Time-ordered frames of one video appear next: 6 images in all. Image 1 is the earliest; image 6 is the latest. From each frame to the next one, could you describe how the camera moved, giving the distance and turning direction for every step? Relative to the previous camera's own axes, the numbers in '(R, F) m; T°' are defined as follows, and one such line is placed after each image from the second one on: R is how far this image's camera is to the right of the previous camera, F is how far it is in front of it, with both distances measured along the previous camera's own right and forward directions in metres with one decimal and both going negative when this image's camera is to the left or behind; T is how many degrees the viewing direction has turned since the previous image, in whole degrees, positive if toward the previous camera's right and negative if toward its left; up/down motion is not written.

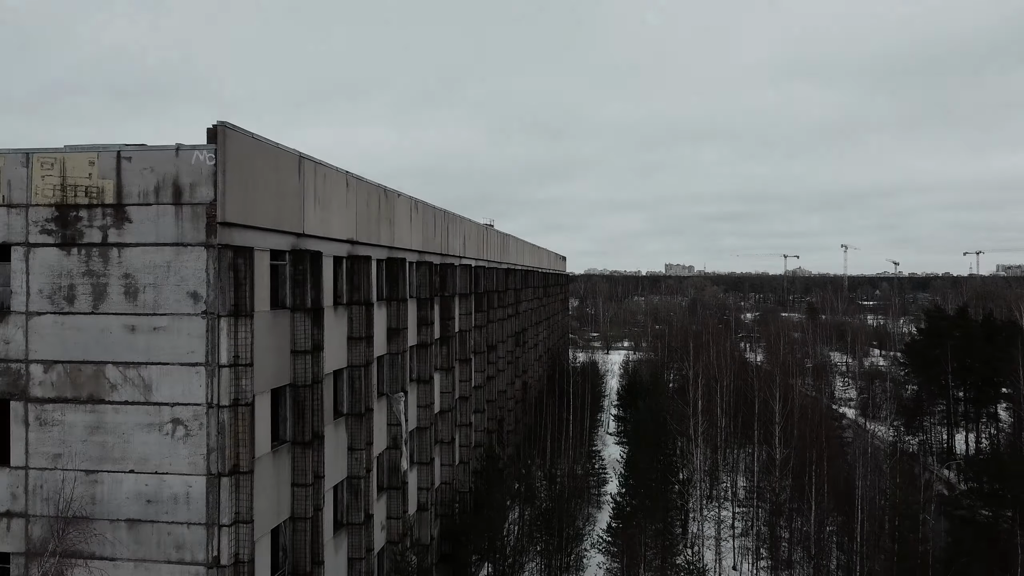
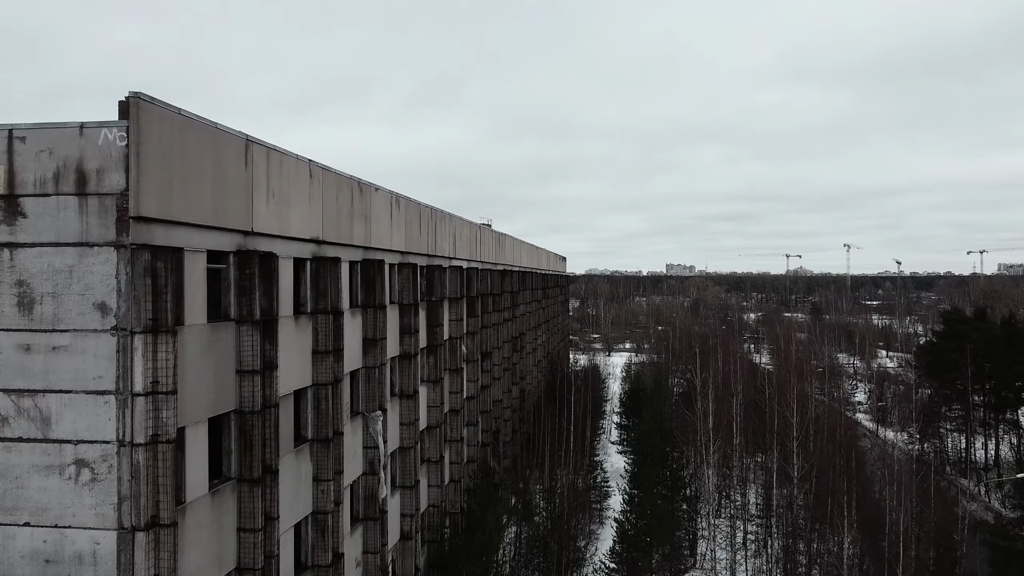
(+0.2, +1.8) m; 0°
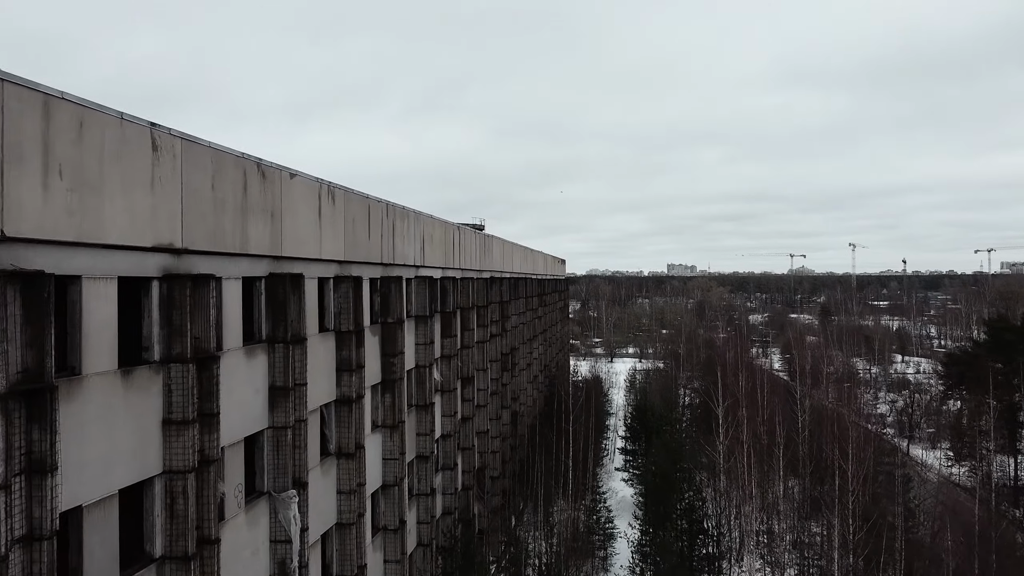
(+0.4, +4.1) m; 0°
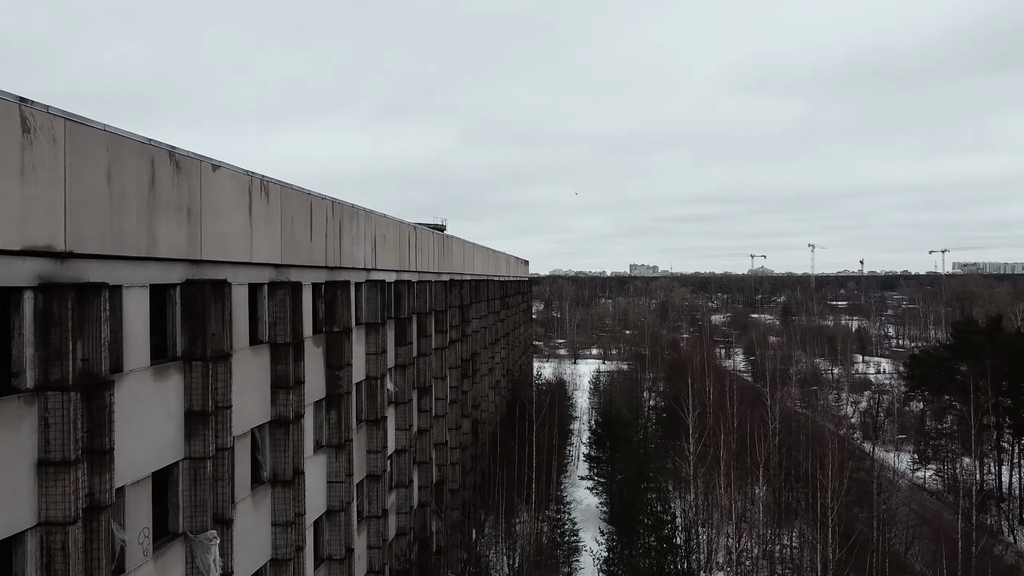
(+0.1, +1.2) m; +3°
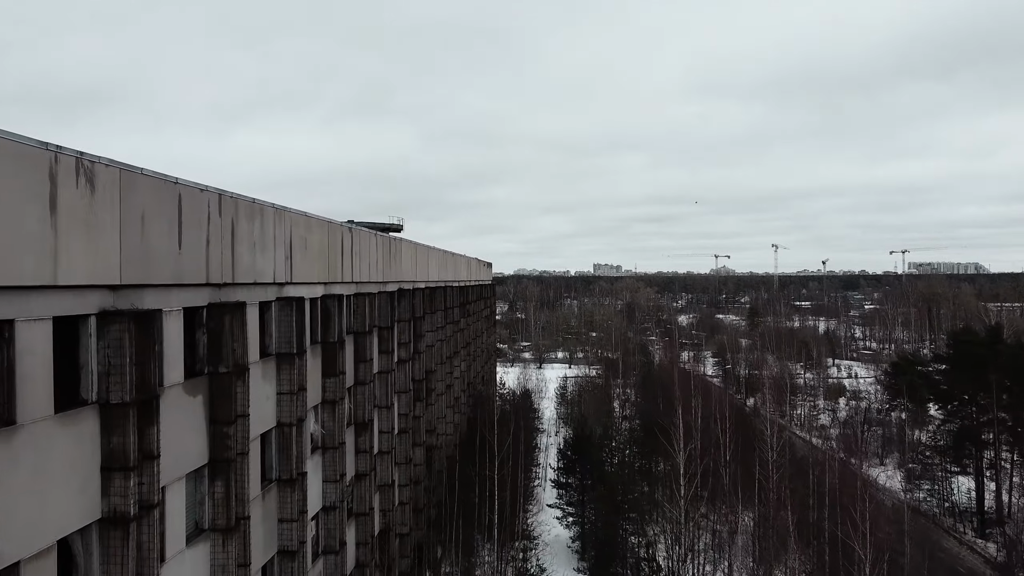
(+0.1, +3.4) m; +3°
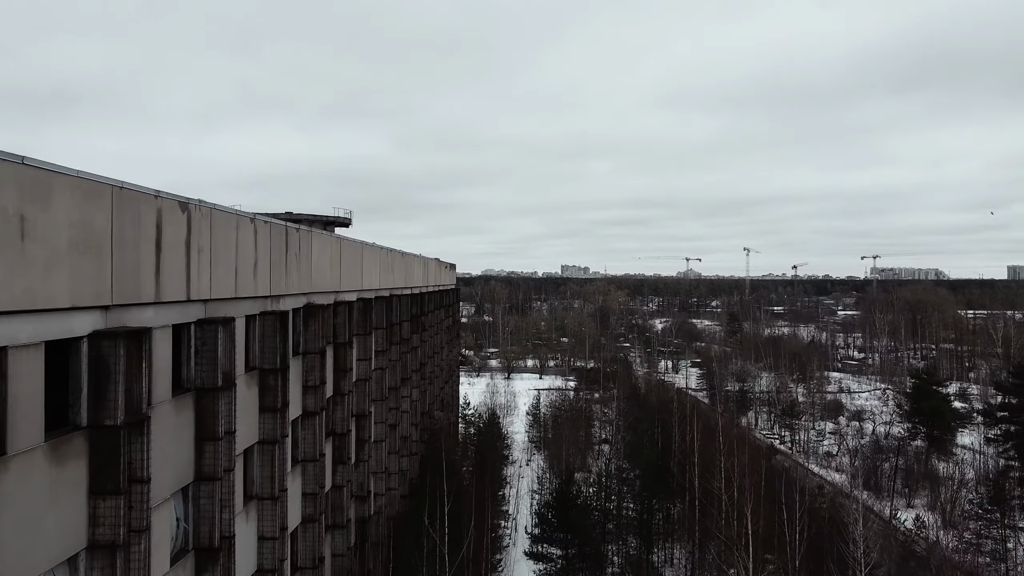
(+0.1, +6.9) m; +2°
